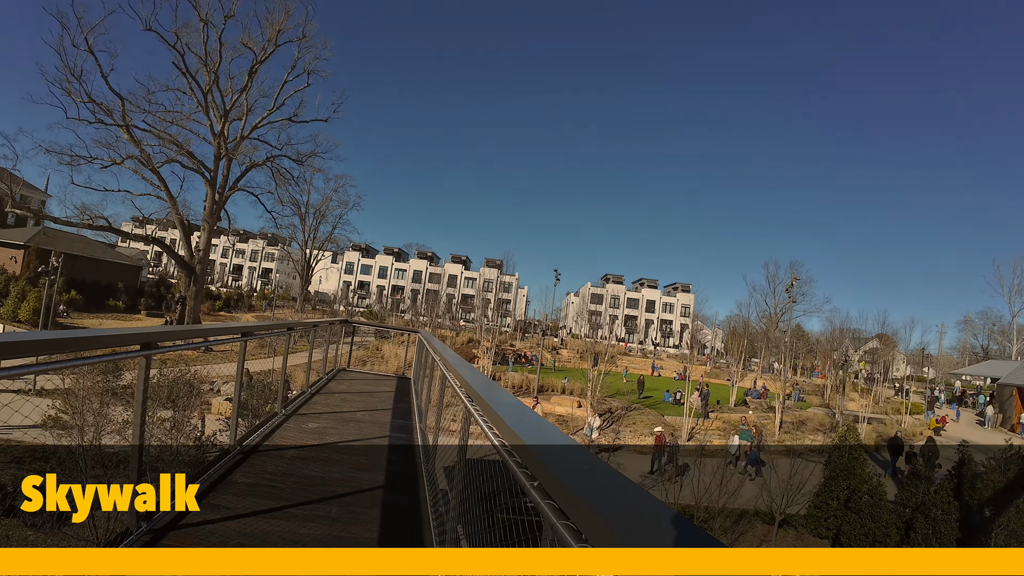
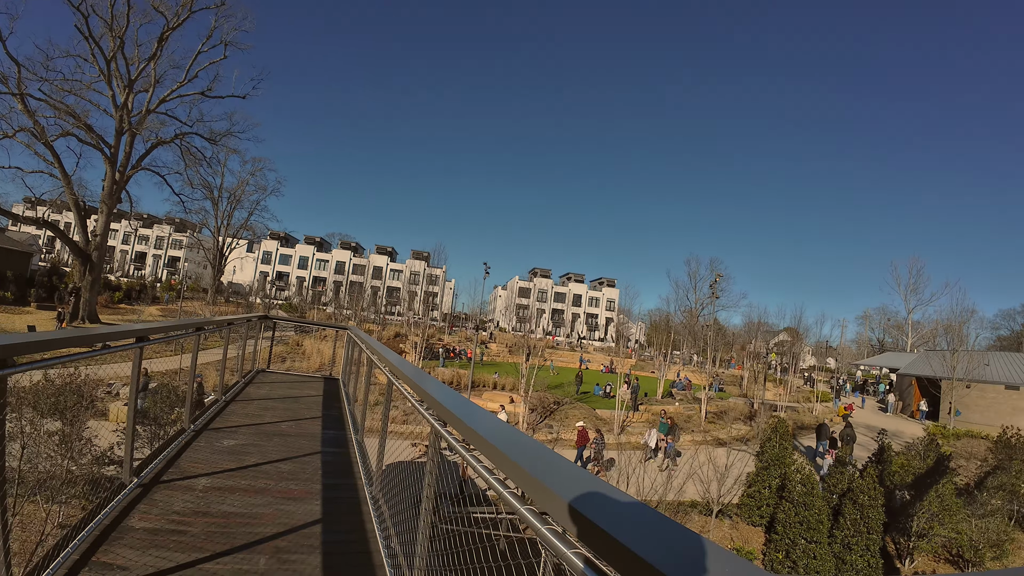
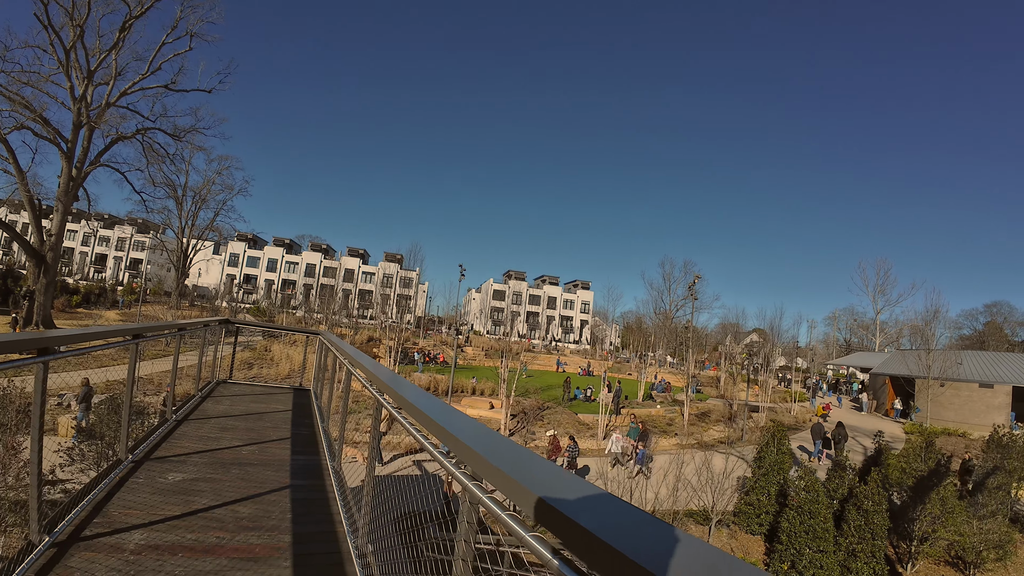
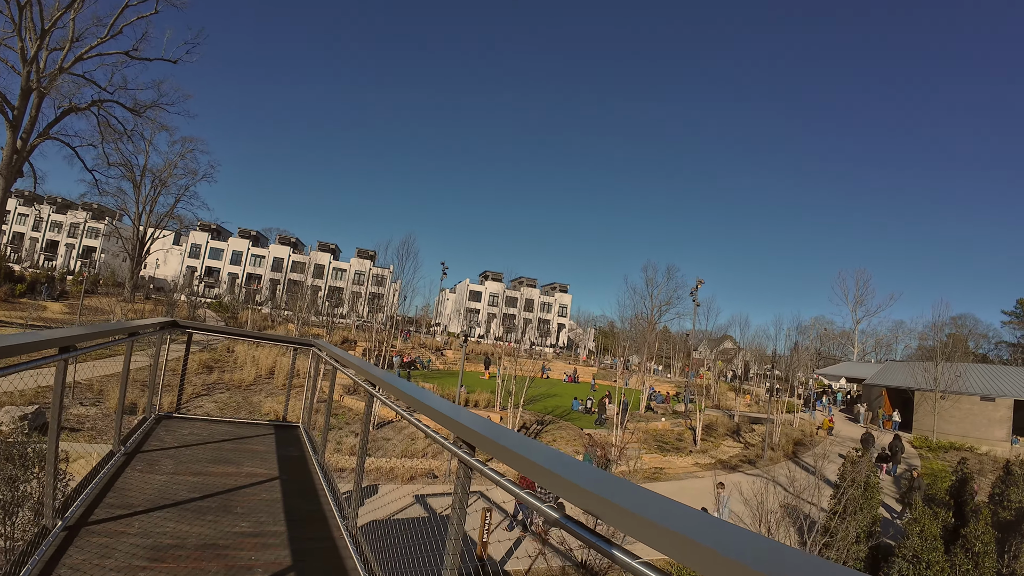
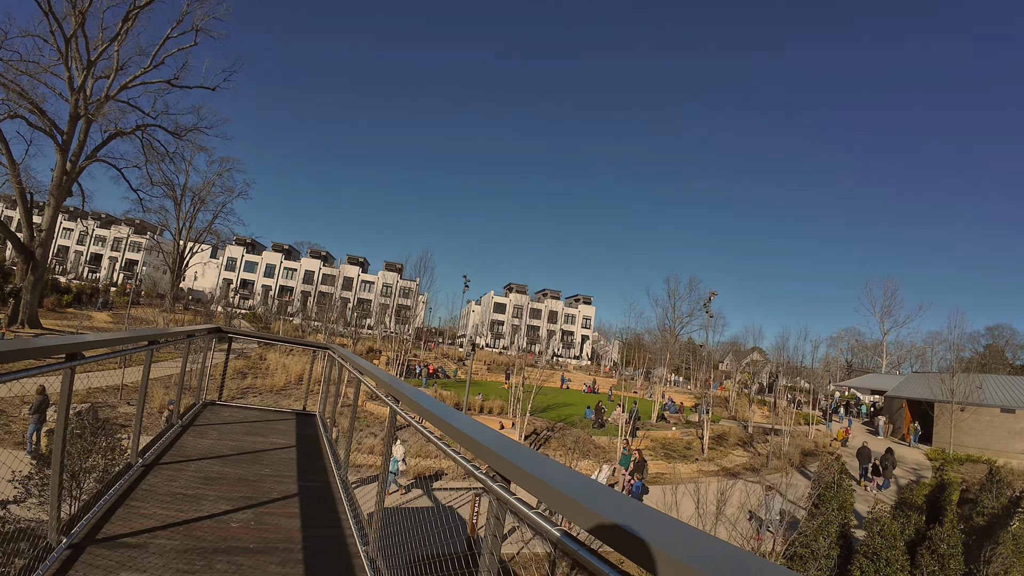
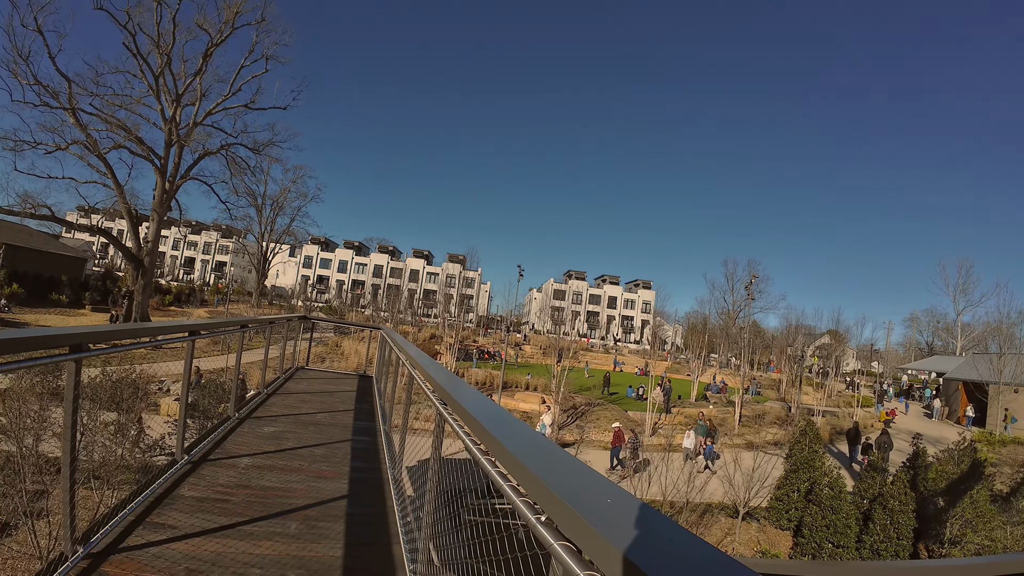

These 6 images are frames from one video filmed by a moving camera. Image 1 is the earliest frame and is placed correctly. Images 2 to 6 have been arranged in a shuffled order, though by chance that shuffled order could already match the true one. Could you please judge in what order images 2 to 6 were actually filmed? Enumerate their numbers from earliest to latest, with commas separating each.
6, 2, 3, 5, 4
